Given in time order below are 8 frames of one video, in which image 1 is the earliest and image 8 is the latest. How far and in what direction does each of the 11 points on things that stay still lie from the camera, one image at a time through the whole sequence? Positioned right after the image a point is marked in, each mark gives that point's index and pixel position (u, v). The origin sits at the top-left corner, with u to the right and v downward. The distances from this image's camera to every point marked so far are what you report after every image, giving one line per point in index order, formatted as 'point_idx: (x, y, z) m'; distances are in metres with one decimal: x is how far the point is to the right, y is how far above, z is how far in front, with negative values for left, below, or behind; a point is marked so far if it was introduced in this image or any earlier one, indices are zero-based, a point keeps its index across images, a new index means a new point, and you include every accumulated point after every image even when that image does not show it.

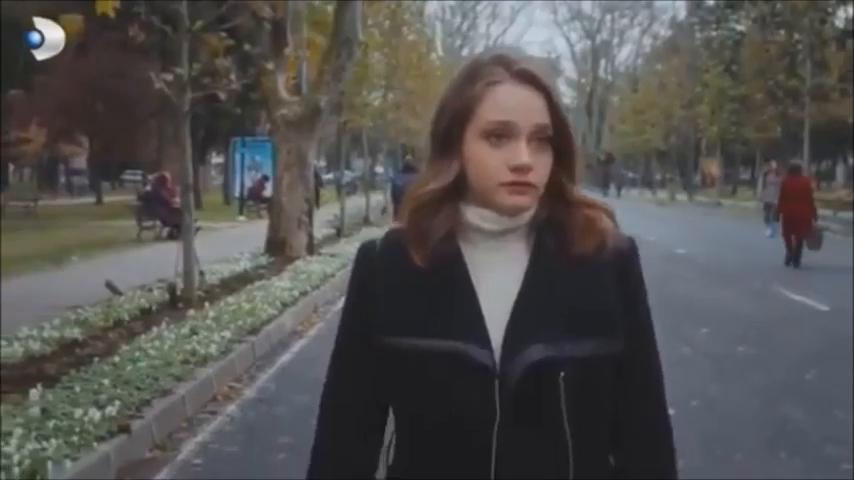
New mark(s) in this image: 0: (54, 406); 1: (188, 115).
0: (-2.2, -1.0, +9.3) m
1: (-2.8, +1.5, +19.1) m
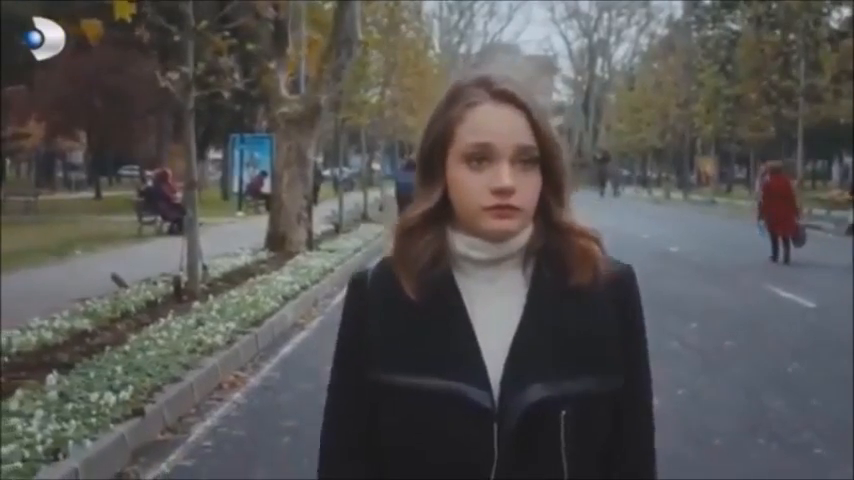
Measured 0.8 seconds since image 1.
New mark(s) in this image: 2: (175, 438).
0: (-2.2, -0.9, +9.8) m
1: (-2.9, +1.6, +19.5) m
2: (-1.5, -1.2, +9.7) m
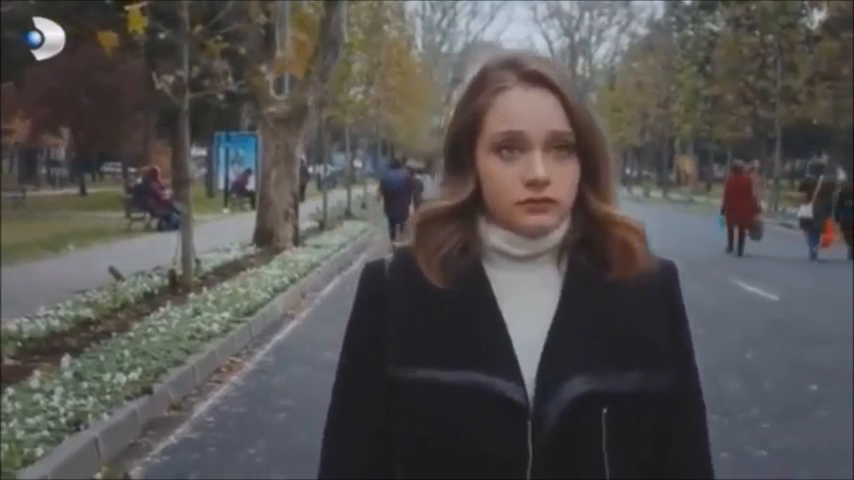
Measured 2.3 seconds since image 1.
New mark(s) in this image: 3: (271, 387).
0: (-2.3, -0.9, +10.7) m
1: (-3.1, +1.6, +20.4) m
2: (-1.6, -1.2, +10.5) m
3: (-1.2, -1.1, +11.9) m
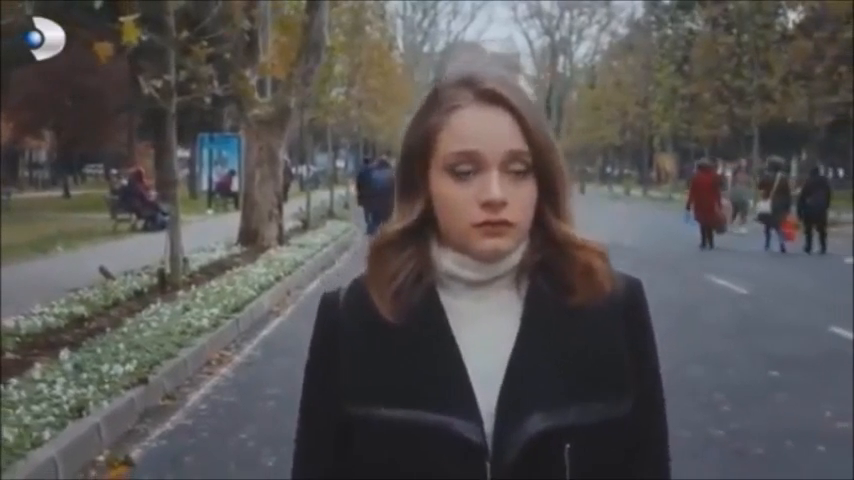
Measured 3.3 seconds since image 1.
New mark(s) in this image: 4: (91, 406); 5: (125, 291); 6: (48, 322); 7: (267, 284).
0: (-2.4, -0.9, +11.3) m
1: (-3.3, +1.6, +21.0) m
2: (-1.8, -1.1, +11.1) m
3: (-1.3, -1.1, +12.5) m
4: (-2.0, -1.0, +9.7) m
5: (-3.4, -0.6, +17.7) m
6: (-3.4, -0.7, +14.2) m
7: (-1.9, -0.5, +19.4) m
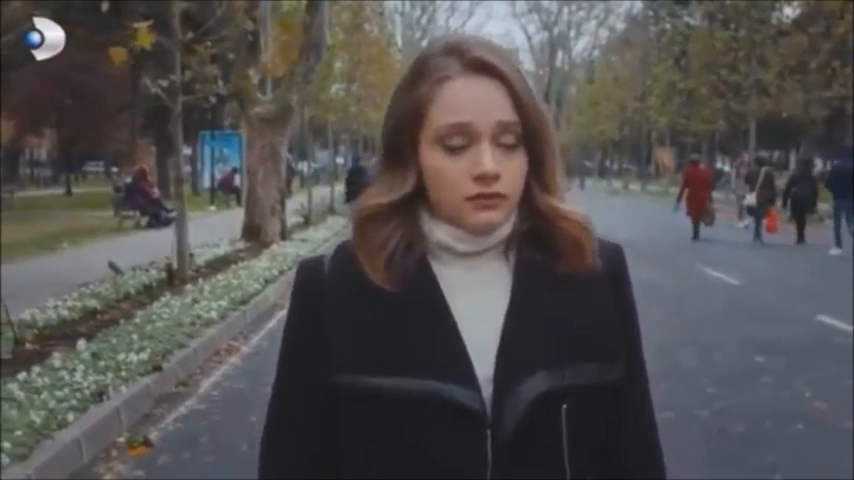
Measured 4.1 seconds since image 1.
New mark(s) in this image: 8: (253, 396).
0: (-2.4, -0.8, +11.9) m
1: (-3.3, +1.7, +21.5) m
2: (-1.8, -1.1, +11.7) m
3: (-1.3, -1.0, +13.0) m
4: (-2.0, -1.0, +10.2) m
5: (-3.3, -0.5, +18.2) m
6: (-3.4, -0.7, +14.7) m
7: (-1.9, -0.5, +19.9) m
8: (-1.2, -1.1, +11.5) m
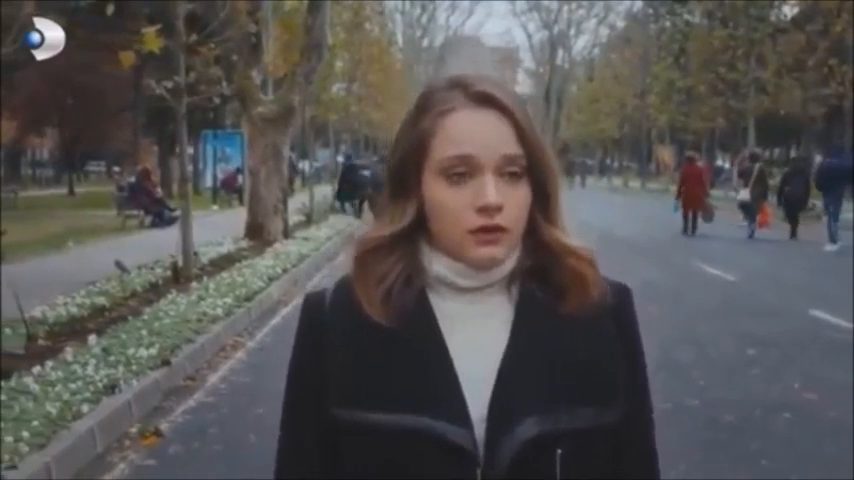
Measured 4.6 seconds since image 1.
0: (-2.4, -0.8, +12.2) m
1: (-3.3, +1.7, +21.9) m
2: (-1.7, -1.1, +12.1) m
3: (-1.3, -1.0, +13.4) m
4: (-2.0, -1.0, +10.6) m
5: (-3.3, -0.5, +18.6) m
6: (-3.4, -0.7, +15.1) m
7: (-1.9, -0.5, +20.3) m
8: (-1.2, -1.1, +11.8) m
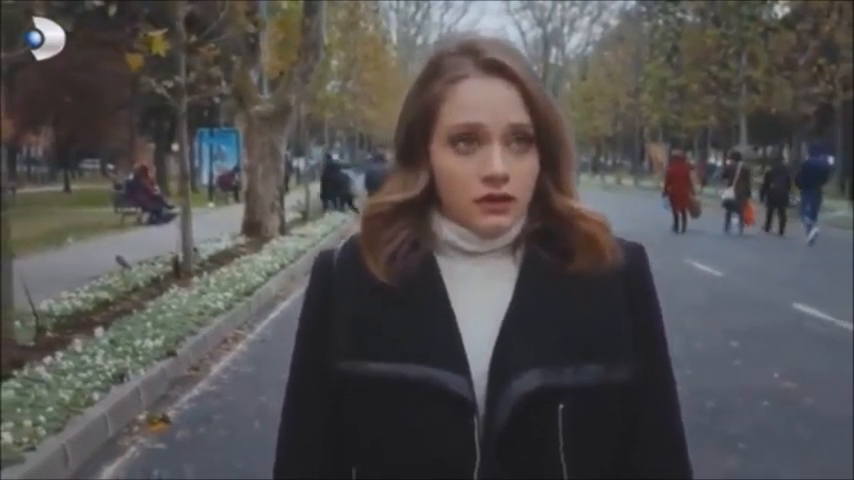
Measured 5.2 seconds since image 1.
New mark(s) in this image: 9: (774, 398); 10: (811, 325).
0: (-2.5, -0.8, +12.7) m
1: (-3.4, +1.7, +22.4) m
2: (-1.8, -1.1, +12.5) m
3: (-1.4, -1.0, +13.9) m
4: (-2.1, -0.9, +11.0) m
5: (-3.4, -0.5, +19.0) m
6: (-3.4, -0.6, +15.5) m
7: (-2.0, -0.4, +20.7) m
8: (-1.3, -1.1, +12.3) m
9: (+2.4, -1.1, +11.1) m
10: (+3.7, -0.8, +15.4) m
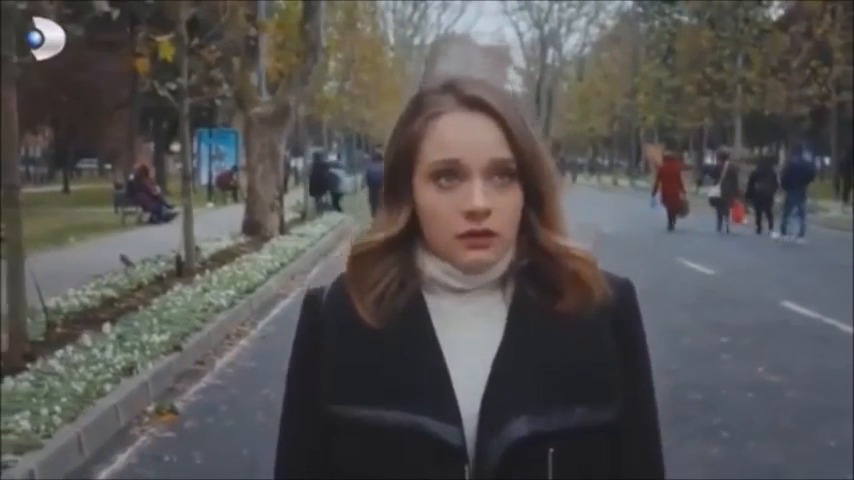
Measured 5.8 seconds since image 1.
0: (-2.5, -0.8, +13.1) m
1: (-3.4, +1.8, +22.8) m
2: (-1.8, -1.0, +12.9) m
3: (-1.4, -1.0, +14.3) m
4: (-2.1, -0.9, +11.5) m
5: (-3.4, -0.4, +19.4) m
6: (-3.4, -0.6, +16.0) m
7: (-2.0, -0.4, +21.1) m
8: (-1.3, -1.1, +12.7) m
9: (+2.4, -1.1, +11.5) m
10: (+3.7, -0.8, +15.8) m
